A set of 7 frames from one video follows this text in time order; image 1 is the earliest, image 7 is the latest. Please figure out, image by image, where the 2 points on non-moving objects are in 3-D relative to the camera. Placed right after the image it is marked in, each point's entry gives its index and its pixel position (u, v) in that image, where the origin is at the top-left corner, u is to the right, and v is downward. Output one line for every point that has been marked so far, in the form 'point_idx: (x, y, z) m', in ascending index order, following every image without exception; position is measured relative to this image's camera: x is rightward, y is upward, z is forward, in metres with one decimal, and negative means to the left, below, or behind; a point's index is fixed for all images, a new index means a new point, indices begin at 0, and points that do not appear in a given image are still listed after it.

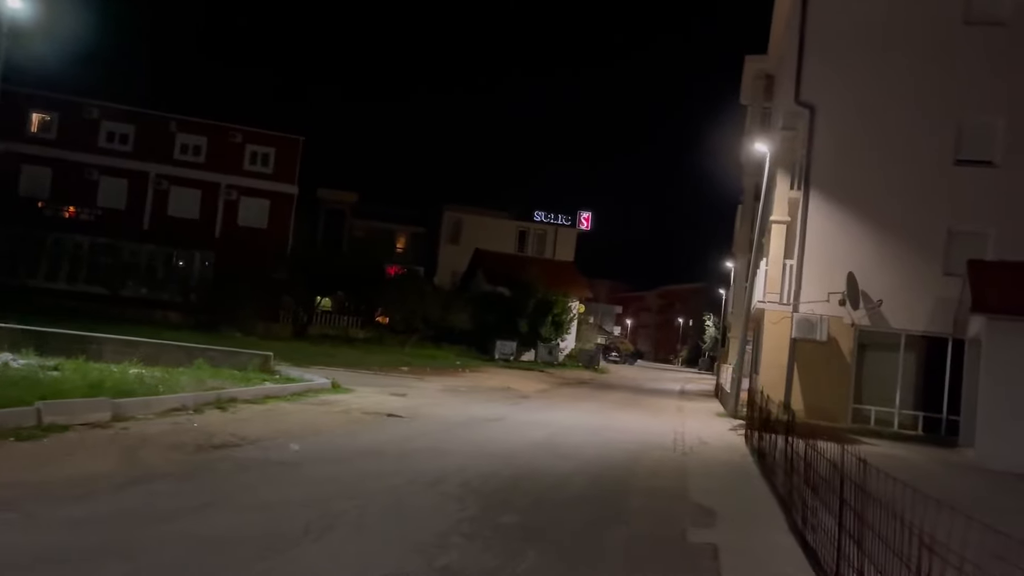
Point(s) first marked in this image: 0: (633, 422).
0: (+2.7, -3.0, +18.5) m
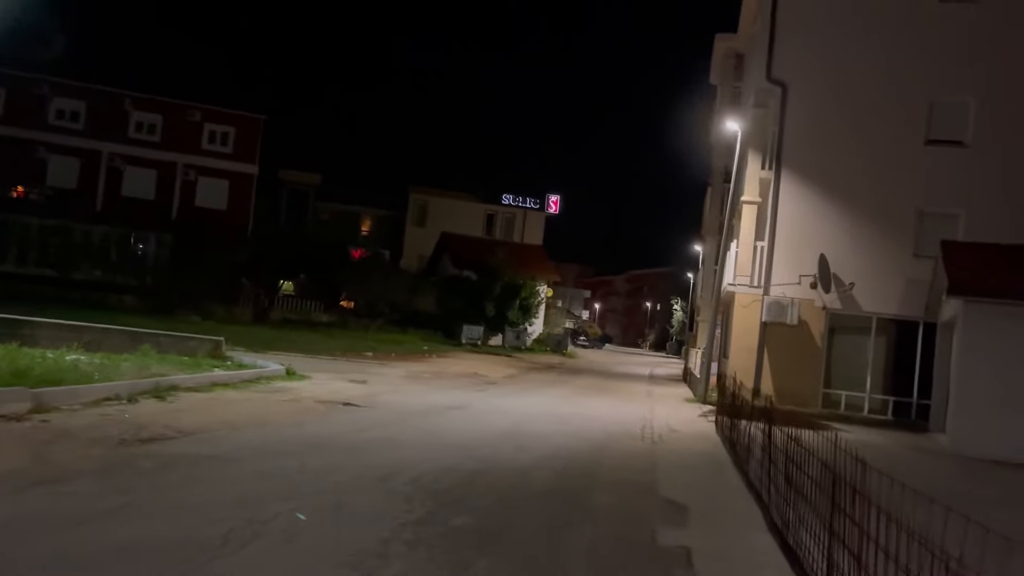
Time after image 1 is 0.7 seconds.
0: (+1.9, -2.6, +17.8) m
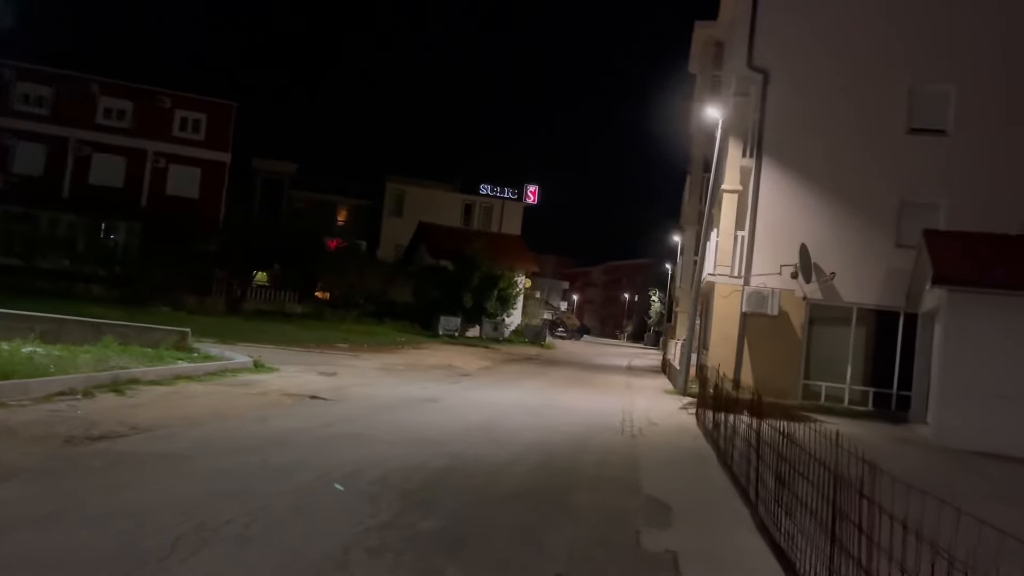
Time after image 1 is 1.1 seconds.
0: (+1.4, -2.3, +17.4) m
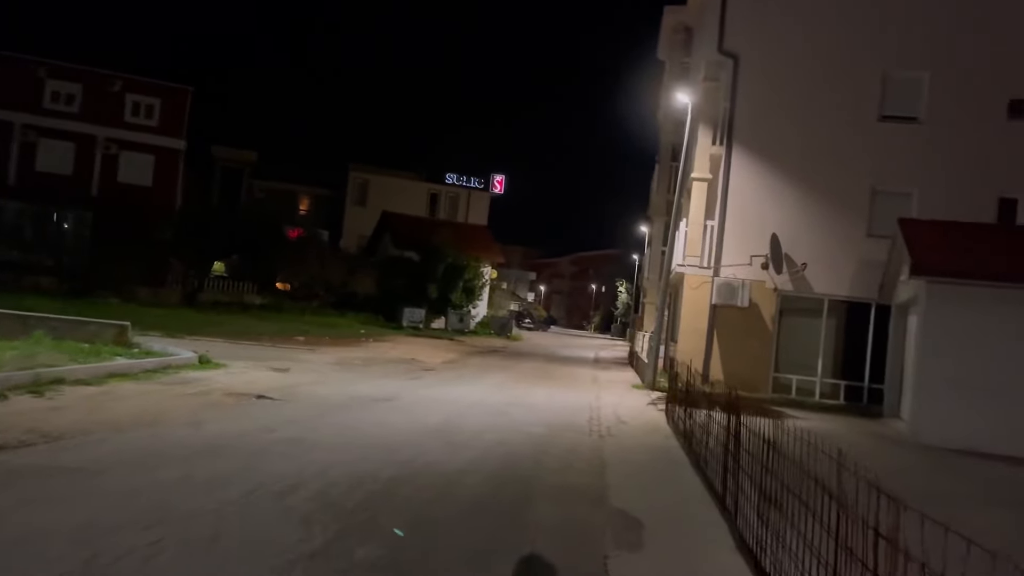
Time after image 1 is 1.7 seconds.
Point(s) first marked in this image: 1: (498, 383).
0: (+0.6, -2.2, +16.6) m
1: (-0.3, -2.1, +18.9) m
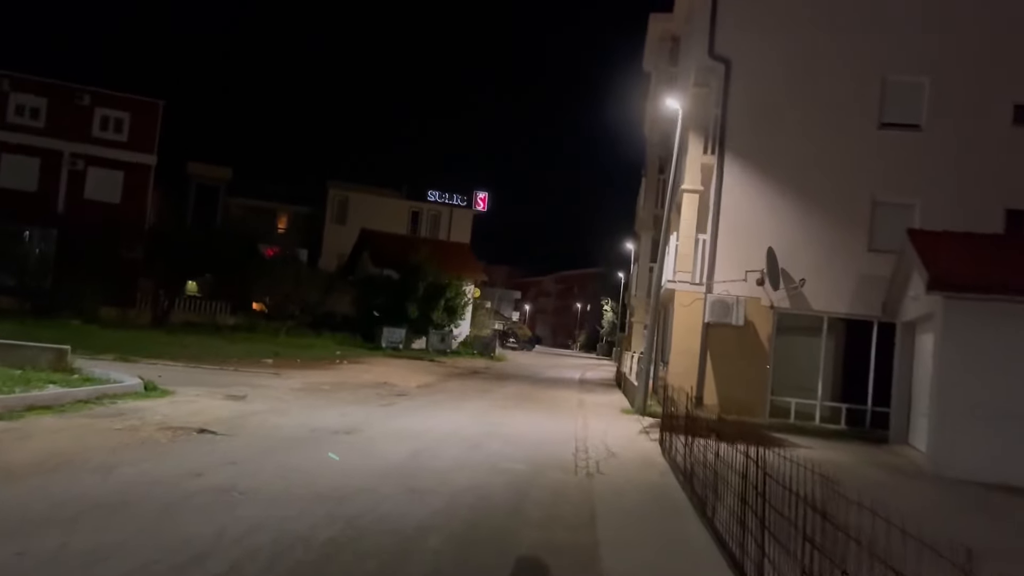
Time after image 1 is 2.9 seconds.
0: (+0.2, -2.5, +15.1) m
1: (-0.8, -2.5, +17.4) m
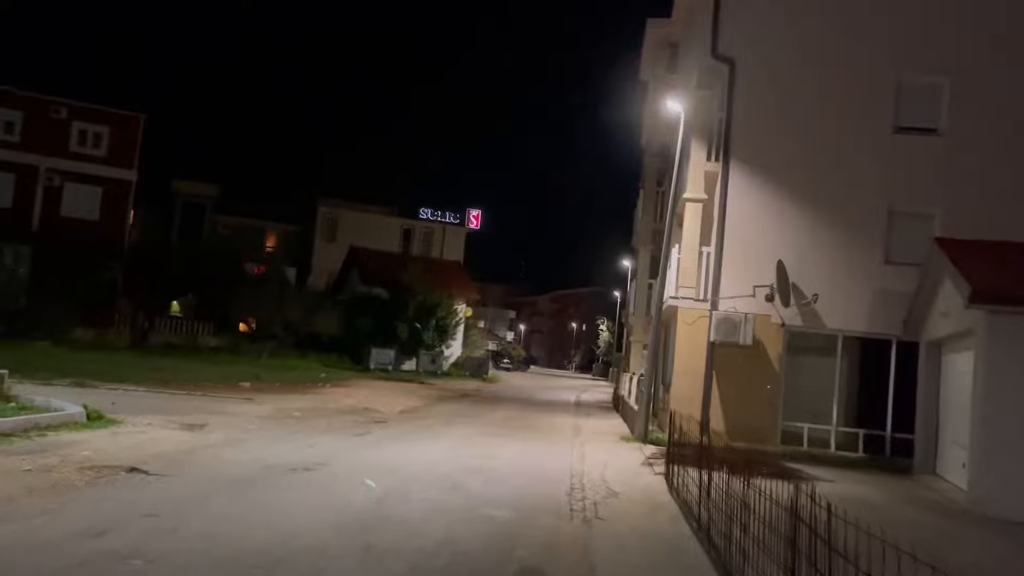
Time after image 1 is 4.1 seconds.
0: (0.0, -2.7, +13.5) m
1: (-1.0, -2.8, +15.8) m
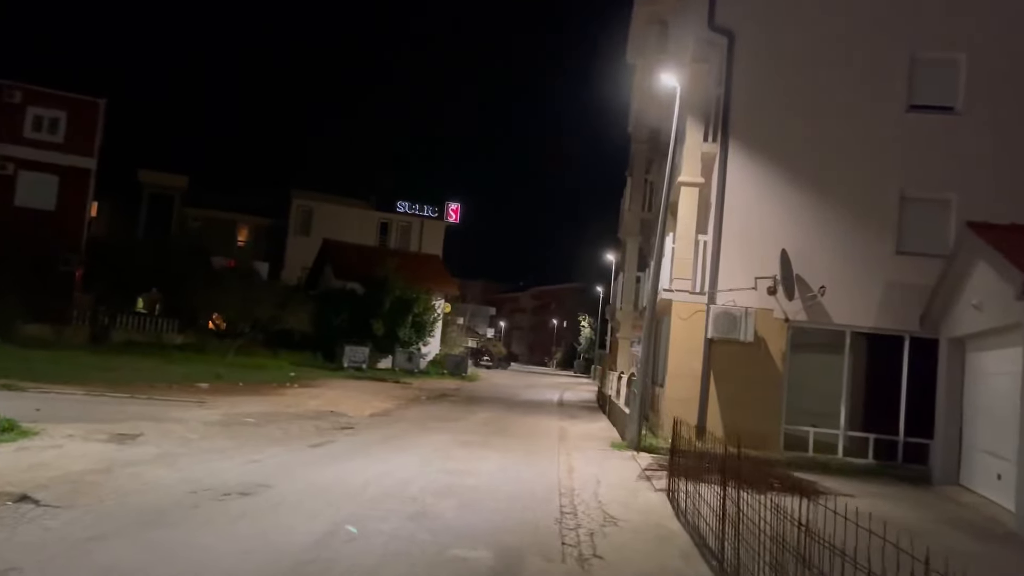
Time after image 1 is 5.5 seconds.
0: (-0.3, -2.6, +11.8) m
1: (-1.3, -2.7, +14.0) m
